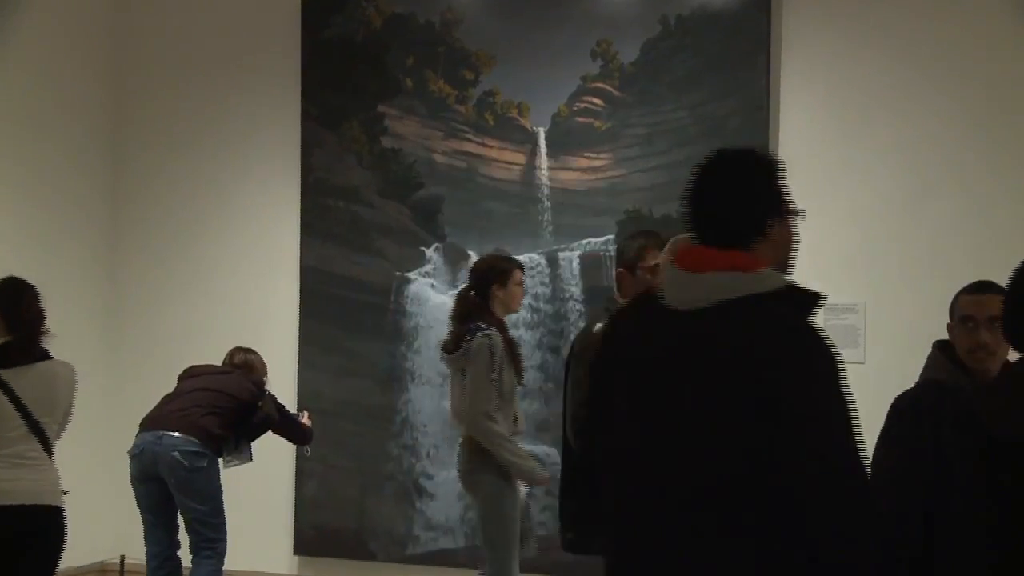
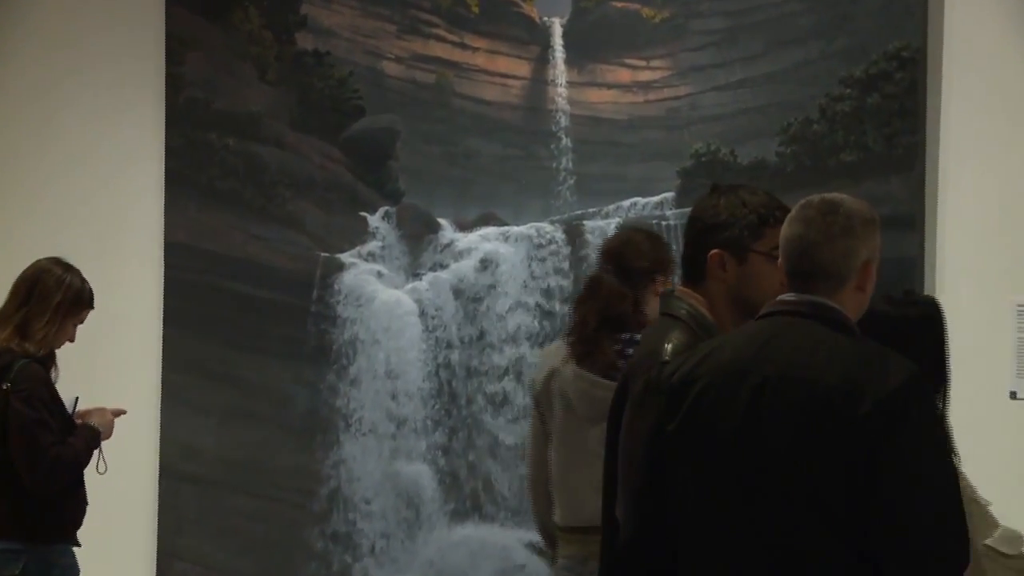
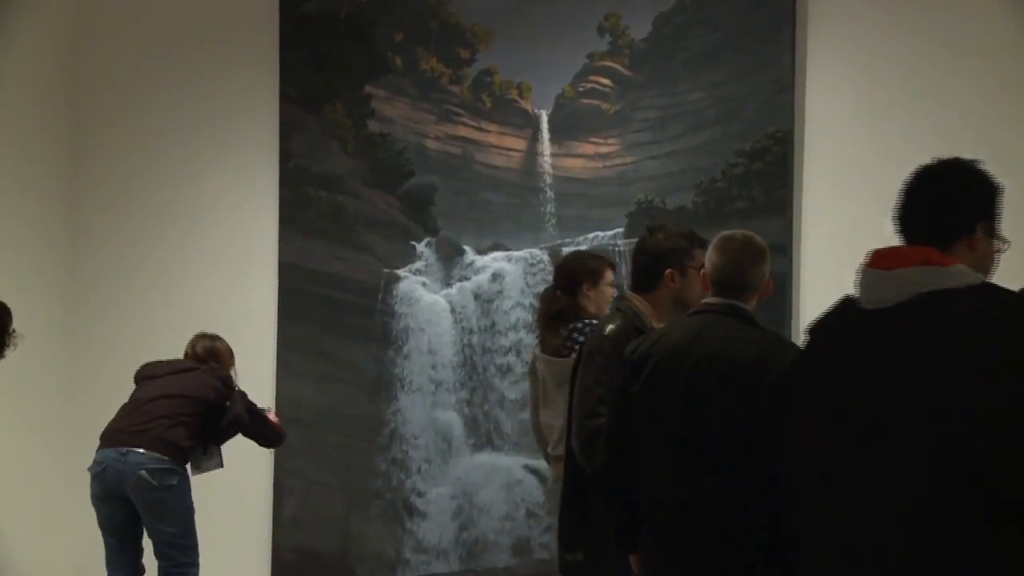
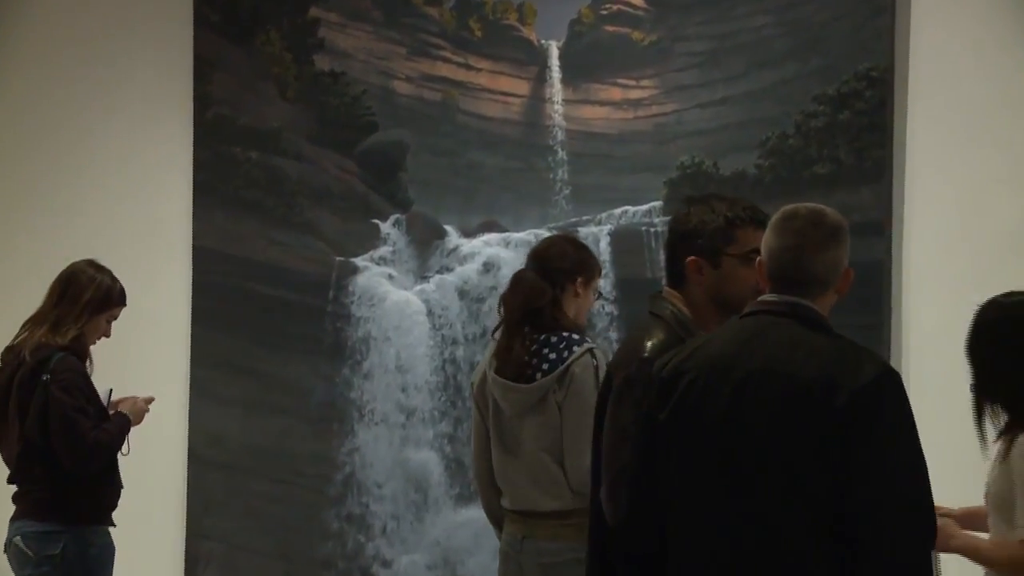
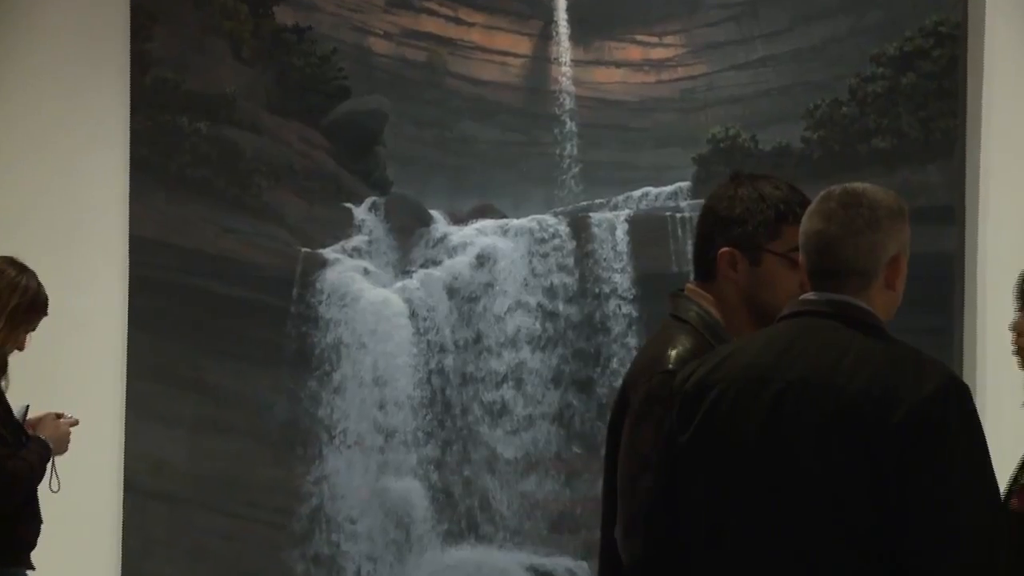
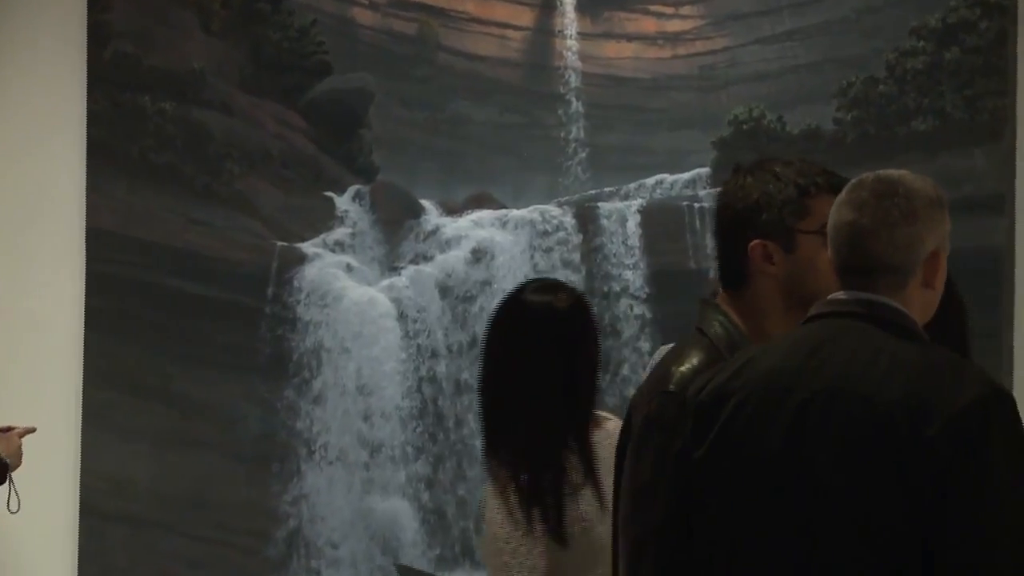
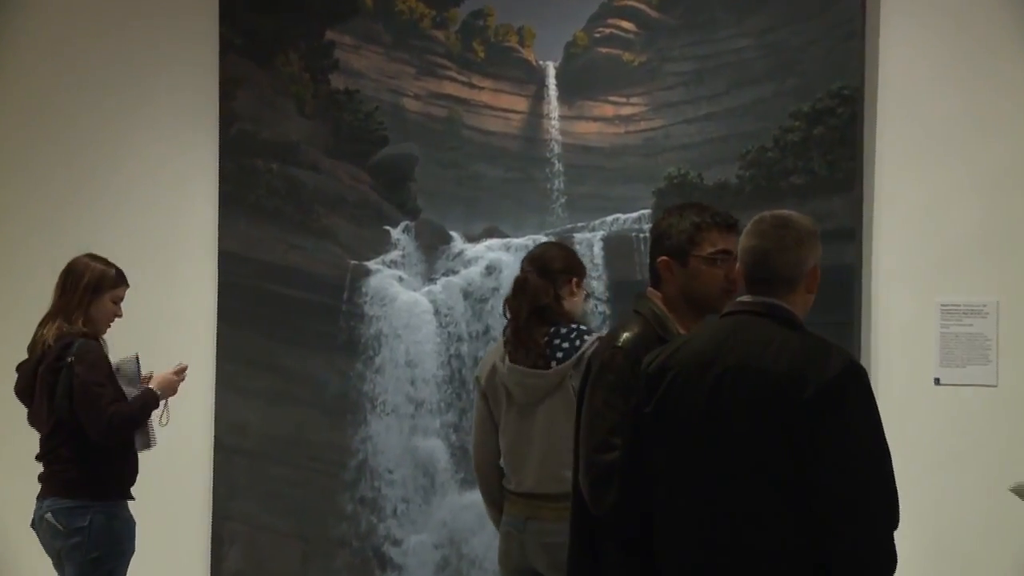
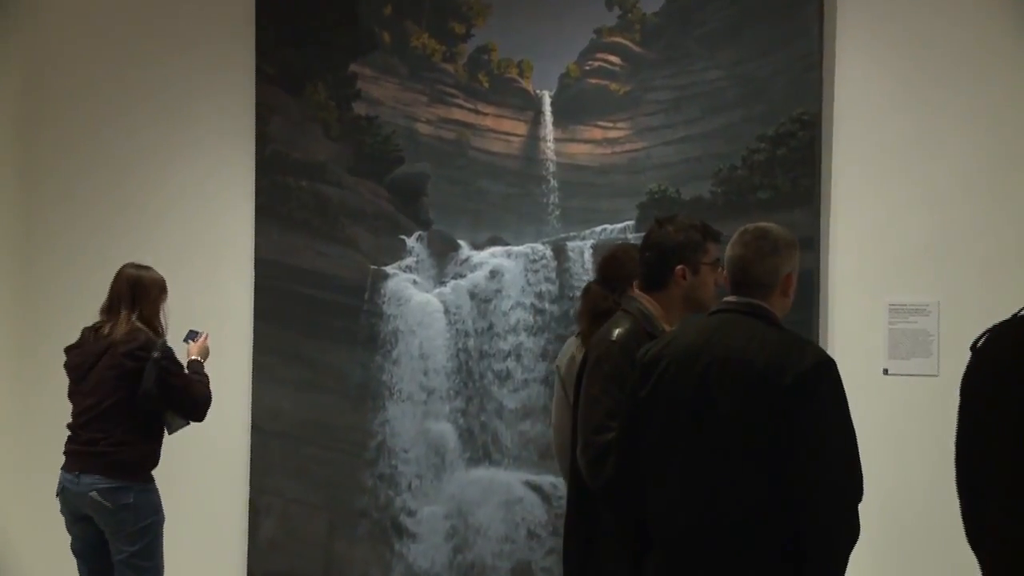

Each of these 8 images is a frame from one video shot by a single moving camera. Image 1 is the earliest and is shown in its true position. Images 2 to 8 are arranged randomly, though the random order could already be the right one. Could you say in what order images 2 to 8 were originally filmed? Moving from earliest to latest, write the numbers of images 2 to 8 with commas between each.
3, 8, 7, 4, 2, 5, 6
